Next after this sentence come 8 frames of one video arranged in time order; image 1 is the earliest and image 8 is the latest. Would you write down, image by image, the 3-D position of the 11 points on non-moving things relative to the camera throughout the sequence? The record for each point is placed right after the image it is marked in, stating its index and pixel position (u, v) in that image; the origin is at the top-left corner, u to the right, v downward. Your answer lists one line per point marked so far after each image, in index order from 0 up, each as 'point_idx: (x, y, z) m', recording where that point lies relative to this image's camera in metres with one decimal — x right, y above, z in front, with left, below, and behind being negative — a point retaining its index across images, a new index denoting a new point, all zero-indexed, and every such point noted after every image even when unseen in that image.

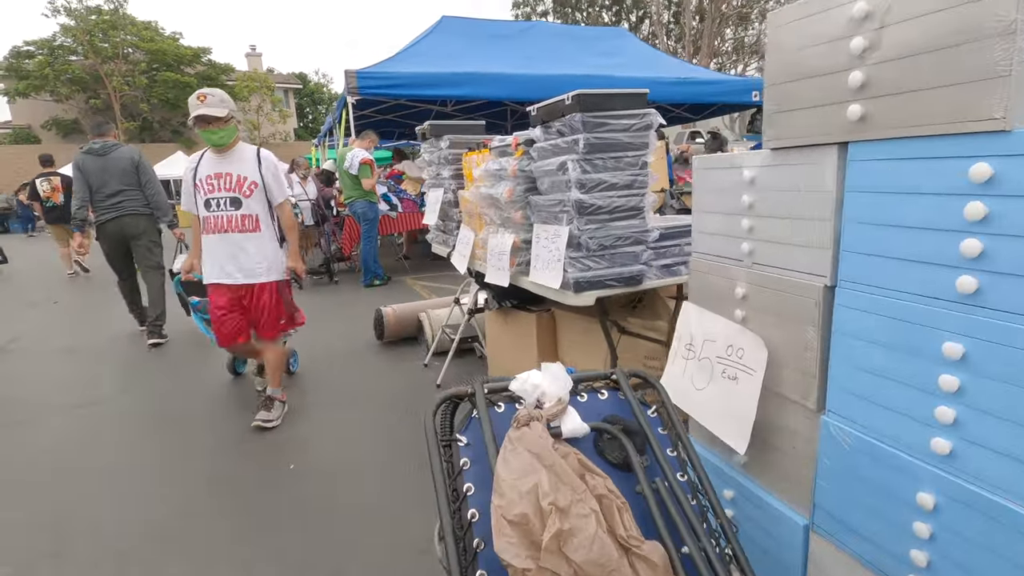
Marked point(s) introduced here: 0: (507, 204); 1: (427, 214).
0: (0.0, +0.4, +2.6) m
1: (-0.6, +0.5, +3.7) m
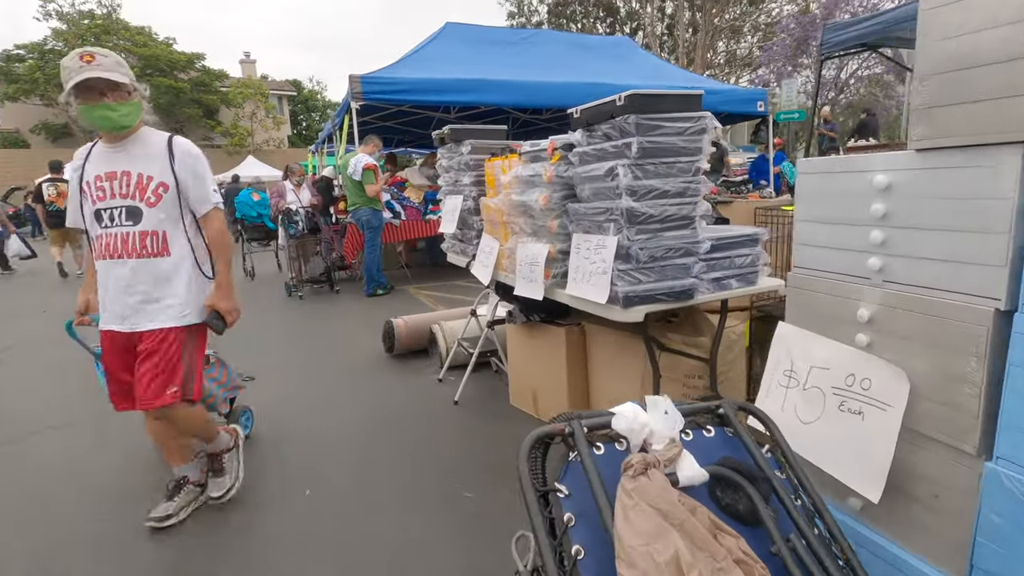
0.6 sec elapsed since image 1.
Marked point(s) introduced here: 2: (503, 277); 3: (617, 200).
0: (+0.1, +0.3, +2.4) m
1: (-0.5, +0.4, +3.6) m
2: (-0.1, +0.1, +2.9) m
3: (+0.4, +0.3, +2.0) m
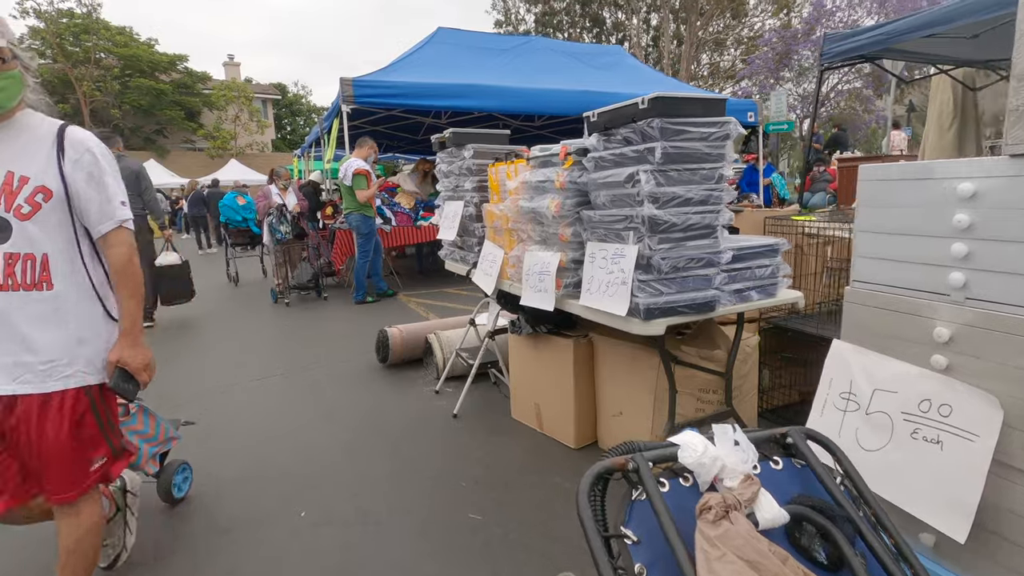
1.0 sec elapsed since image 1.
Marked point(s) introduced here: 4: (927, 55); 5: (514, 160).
0: (+0.2, +0.3, +2.3) m
1: (-0.4, +0.4, +3.4) m
2: (0.0, 0.0, +2.8) m
3: (+0.4, +0.3, +1.9) m
4: (+3.4, +1.9, +4.4) m
5: (0.0, +0.7, +2.8) m
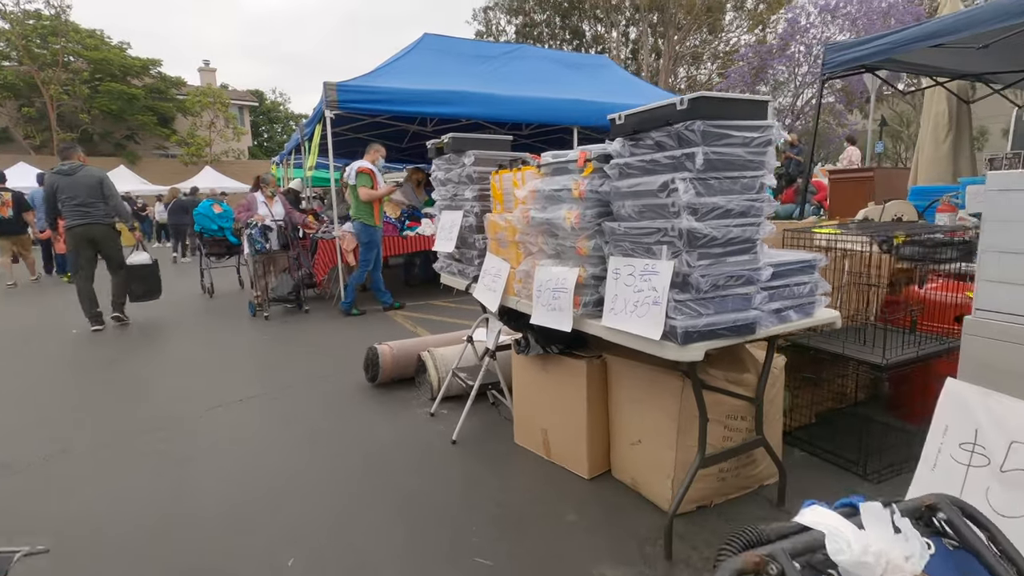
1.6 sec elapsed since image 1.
0: (+0.2, +0.2, +2.1) m
1: (-0.4, +0.3, +3.2) m
2: (0.0, -0.1, +2.6) m
3: (+0.5, +0.2, +1.7) m
4: (+3.4, +1.8, +4.4) m
5: (0.0, +0.6, +2.6) m
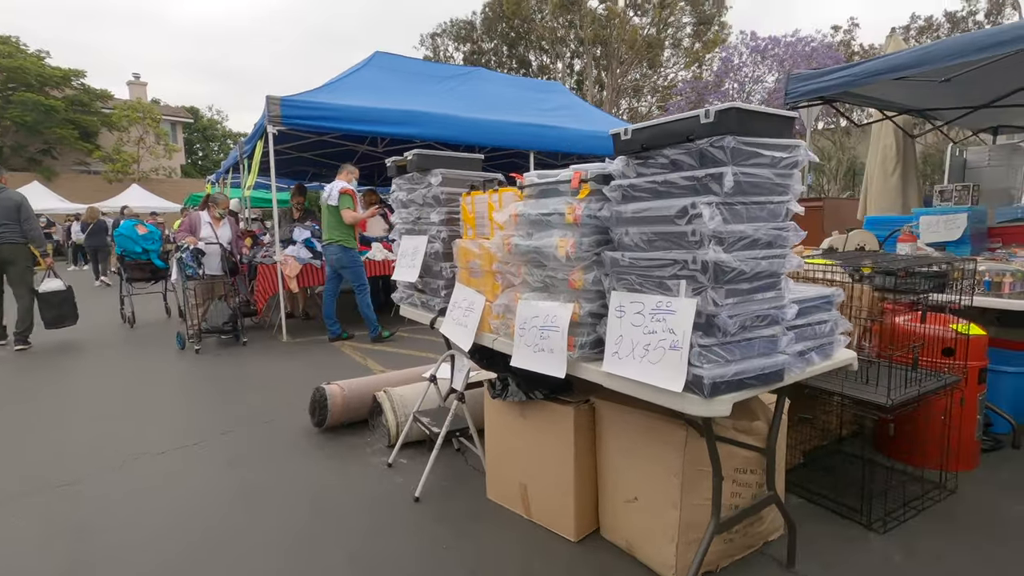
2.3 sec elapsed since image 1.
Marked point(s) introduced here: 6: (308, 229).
0: (+0.2, +0.1, +1.9) m
1: (-0.6, +0.1, +2.9) m
2: (-0.1, -0.2, +2.3) m
3: (+0.5, +0.1, +1.4) m
4: (+3.1, +1.6, +4.5) m
5: (-0.1, +0.4, +2.3) m
6: (-2.7, +0.8, +6.9) m
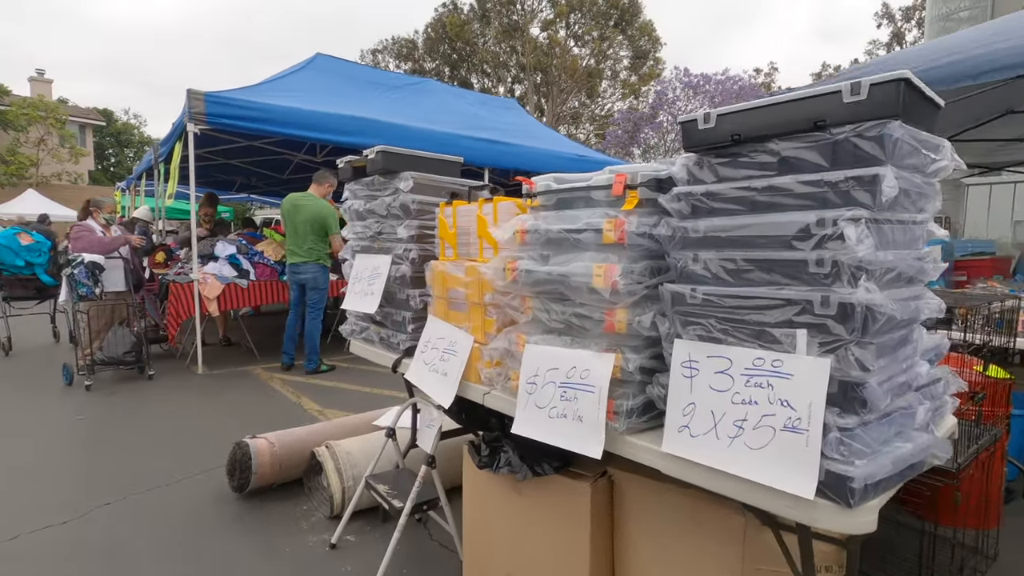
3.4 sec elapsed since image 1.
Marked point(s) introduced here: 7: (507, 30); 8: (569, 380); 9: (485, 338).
0: (+0.2, 0.0, +1.4) m
1: (-0.7, 0.0, +2.3) m
2: (-0.1, -0.3, +1.7) m
3: (+0.6, 0.0, +1.0) m
4: (+2.8, +1.3, +4.4) m
5: (-0.1, +0.3, +1.8) m
6: (-3.2, +0.5, +6.1) m
7: (-0.3, +8.8, +18.3) m
8: (+0.2, -0.2, +1.4) m
9: (-0.1, -0.2, +1.8) m
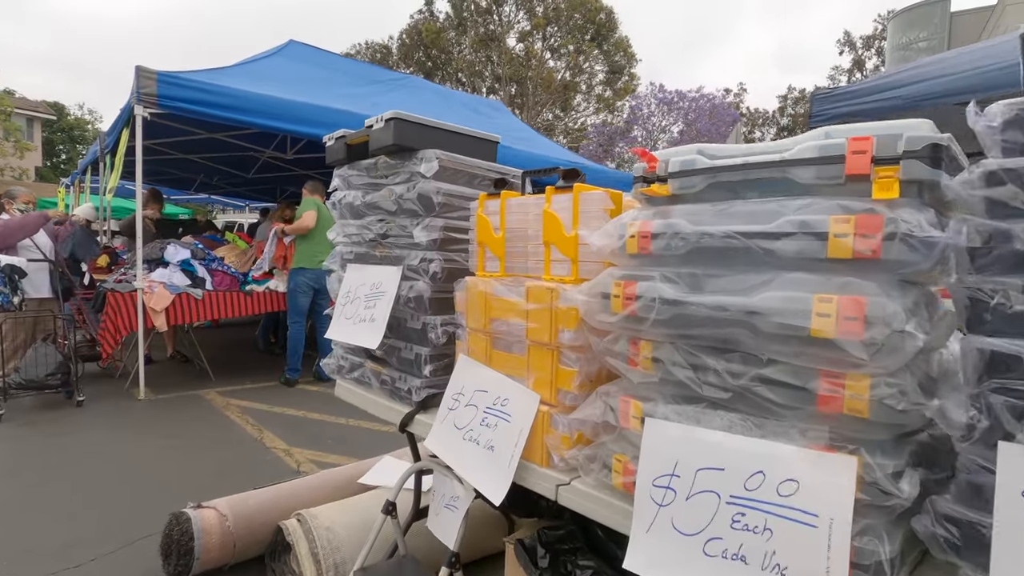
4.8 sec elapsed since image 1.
0: (+0.4, -0.1, +0.8) m
1: (-0.5, -0.1, +1.6) m
2: (+0.1, -0.4, +1.1) m
3: (+0.8, -0.1, +0.4) m
4: (+2.9, +1.1, +4.0) m
5: (+0.1, +0.2, +1.2) m
6: (-3.2, +0.4, +5.3) m
7: (-0.9, +8.4, +17.9) m
8: (+0.4, -0.3, +0.8) m
9: (+0.1, -0.2, +1.1) m
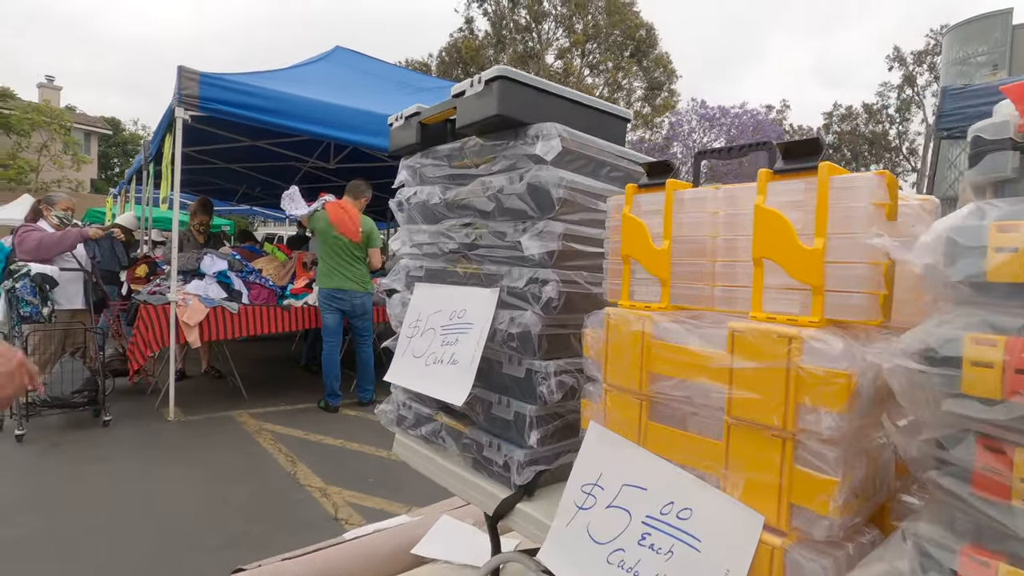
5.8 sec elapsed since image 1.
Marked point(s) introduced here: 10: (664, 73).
0: (+0.7, -0.1, +0.3) m
1: (-0.2, -0.2, +1.2) m
2: (+0.3, -0.5, +0.6) m
3: (+1.1, -0.1, -0.1) m
4: (+3.3, +0.9, +3.4) m
5: (+0.4, +0.2, +0.8) m
6: (-2.7, +0.3, +5.0) m
7: (+0.5, +7.8, +17.7) m
8: (+0.6, -0.4, +0.3) m
9: (+0.4, -0.3, +0.7) m
10: (+5.6, +7.7, +18.7) m
